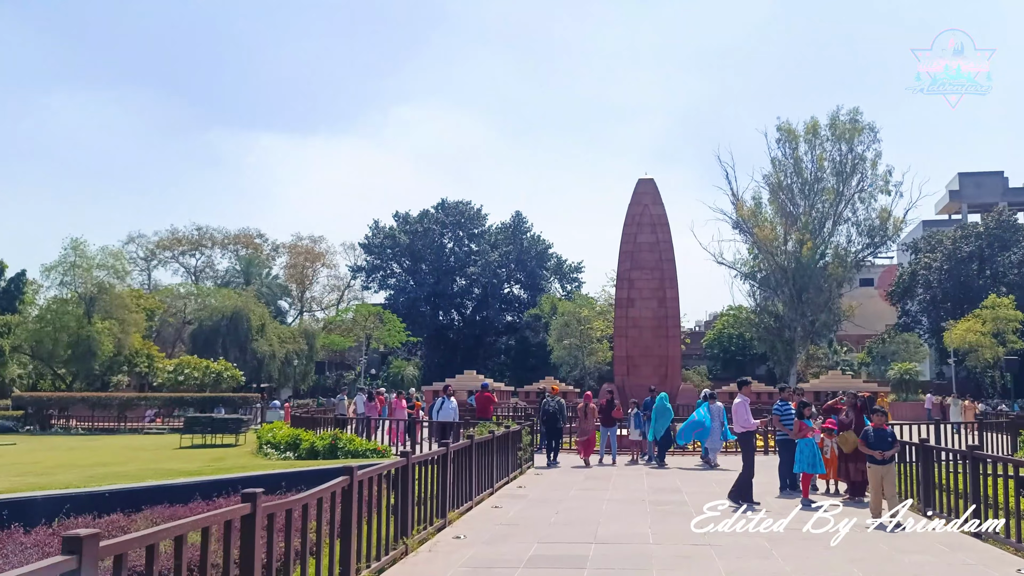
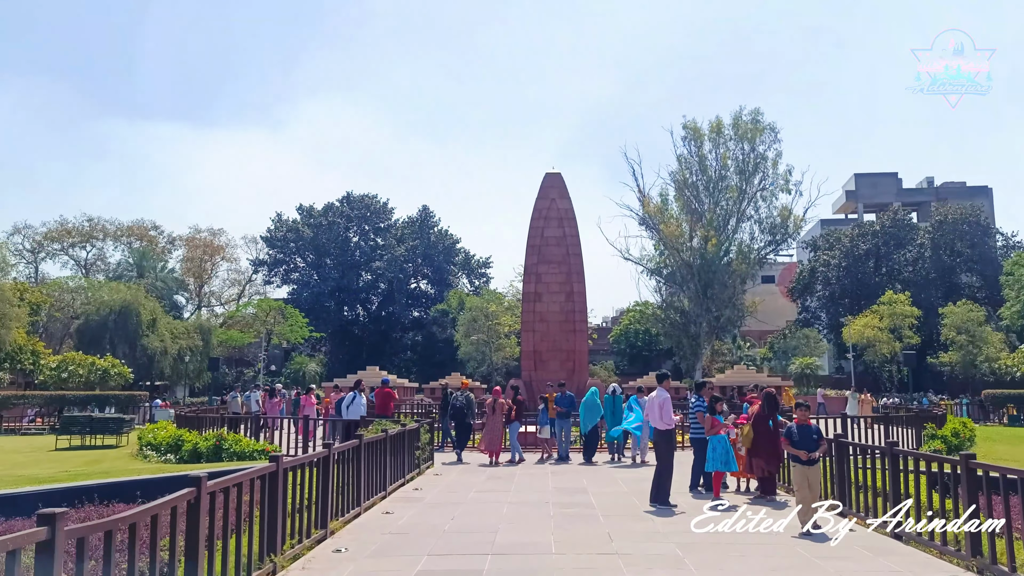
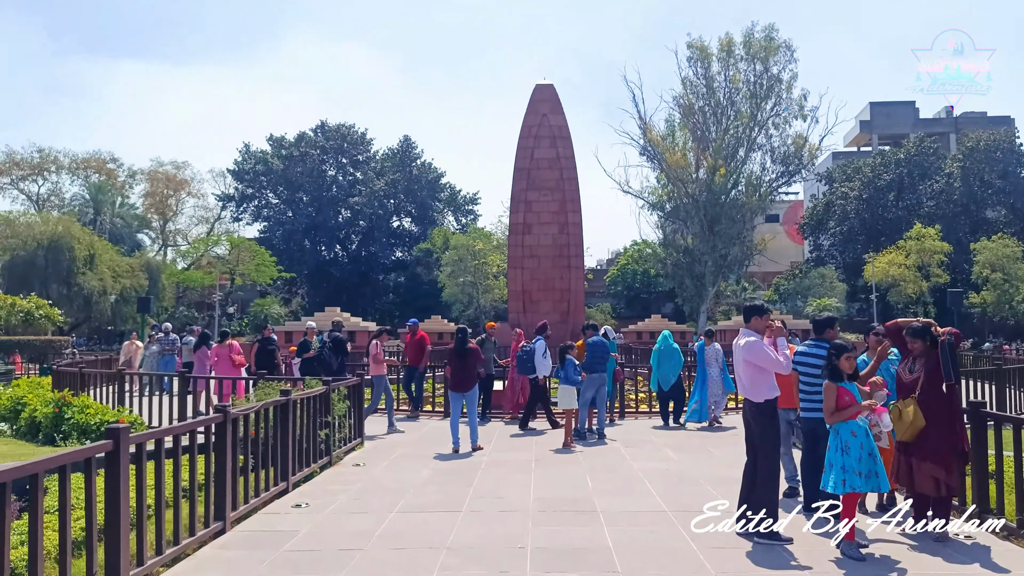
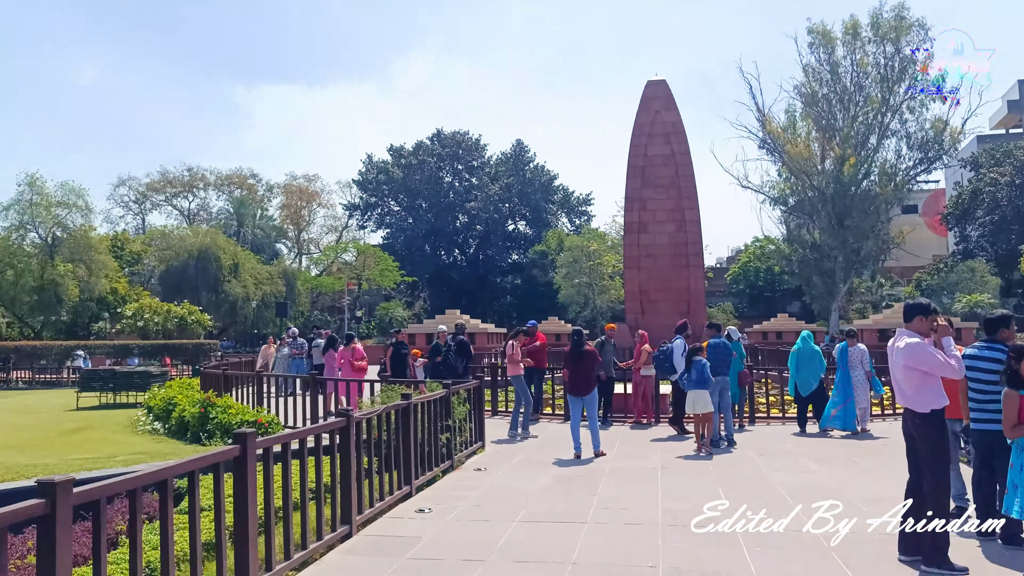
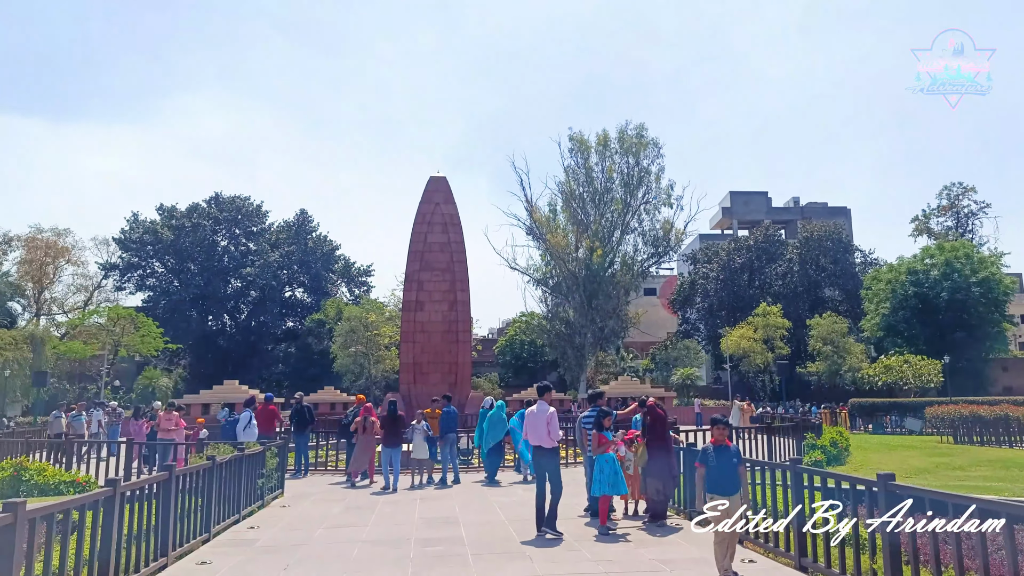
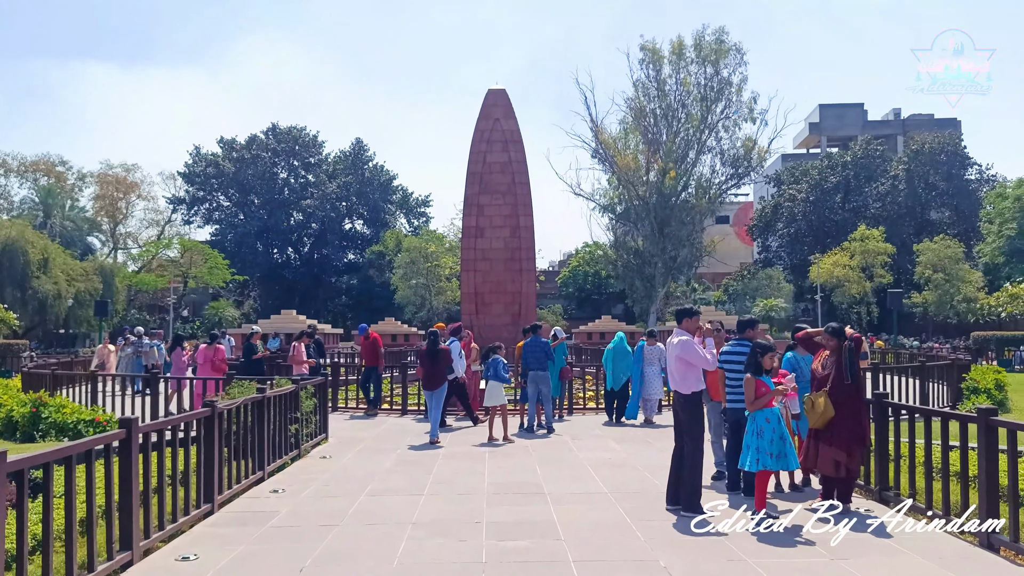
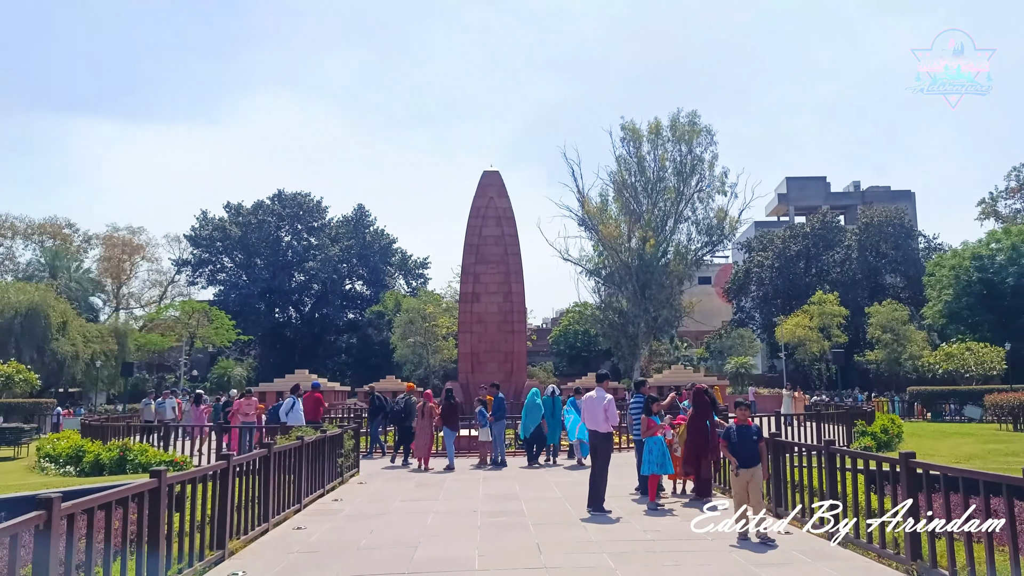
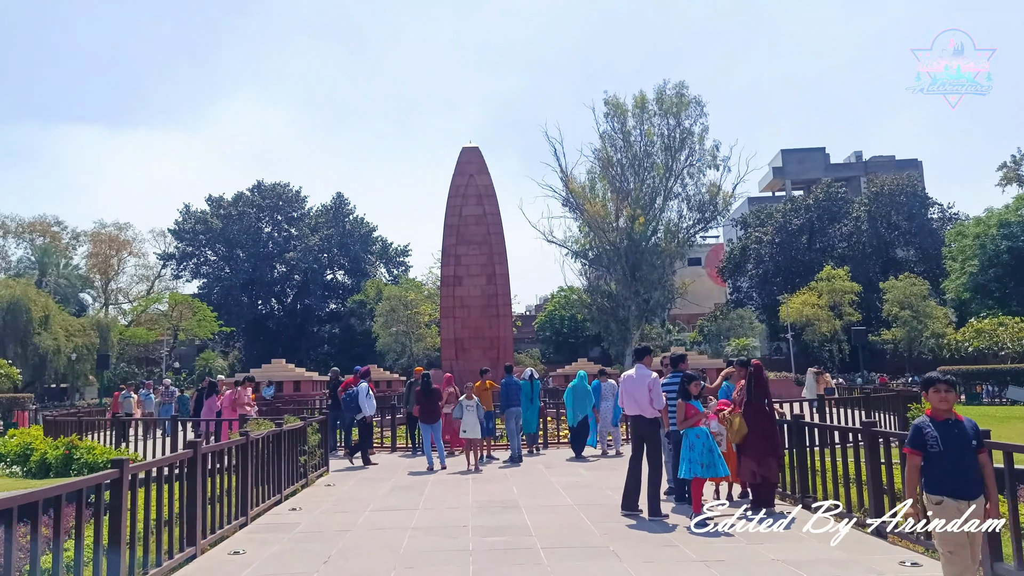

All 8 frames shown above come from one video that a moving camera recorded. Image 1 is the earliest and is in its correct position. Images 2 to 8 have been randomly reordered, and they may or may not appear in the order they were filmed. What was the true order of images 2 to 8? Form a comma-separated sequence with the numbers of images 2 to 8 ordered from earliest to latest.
2, 7, 5, 8, 6, 3, 4
